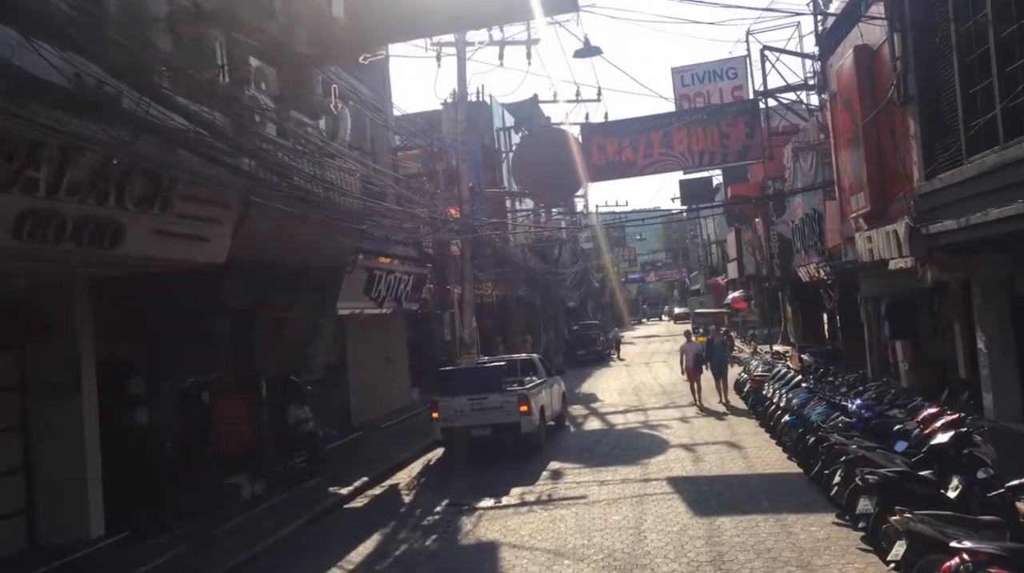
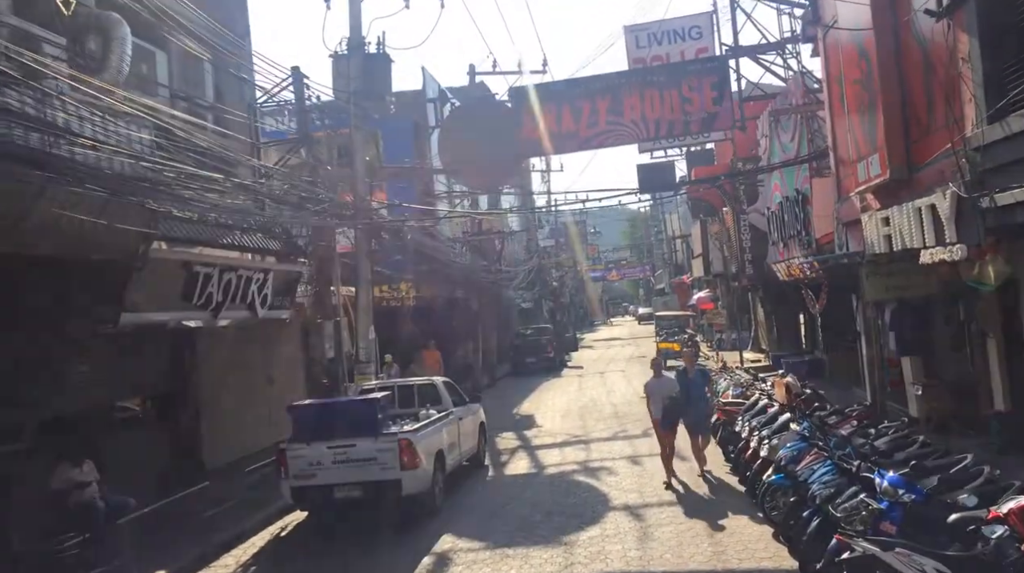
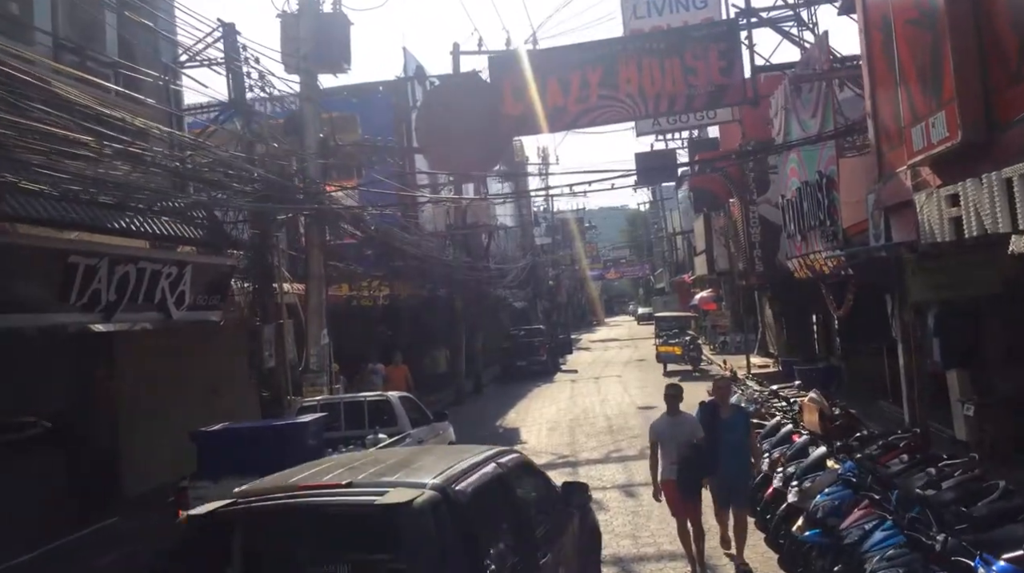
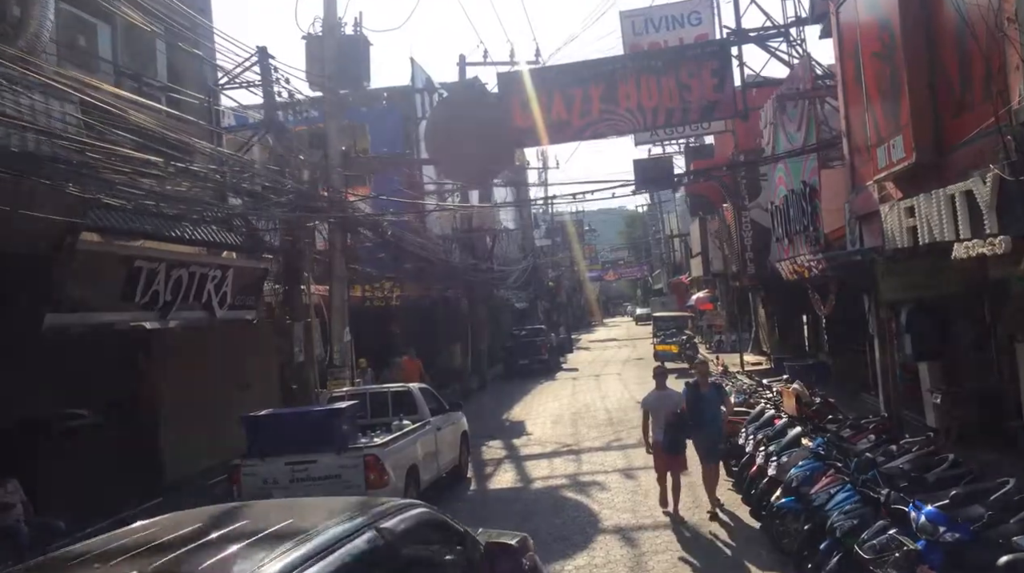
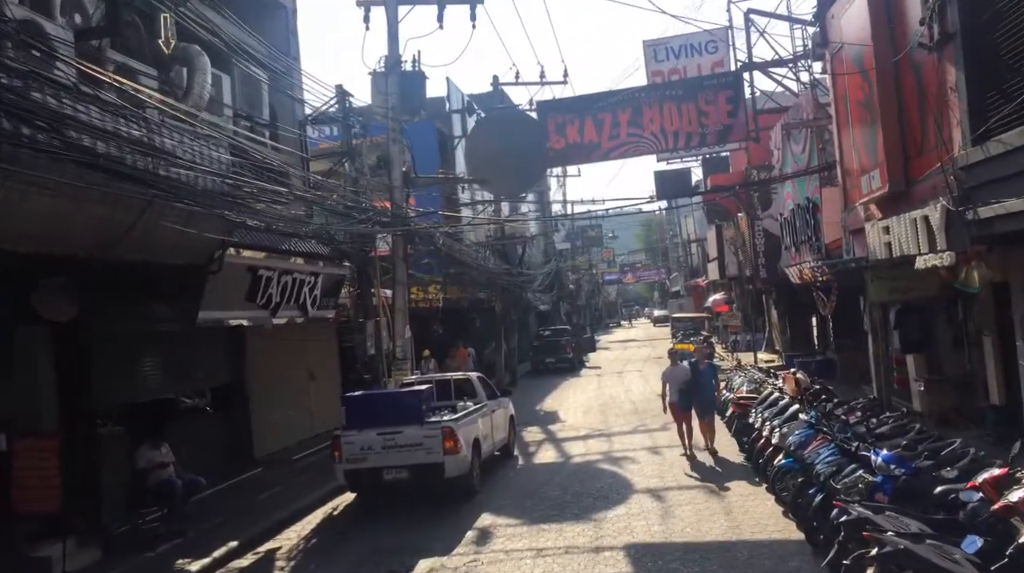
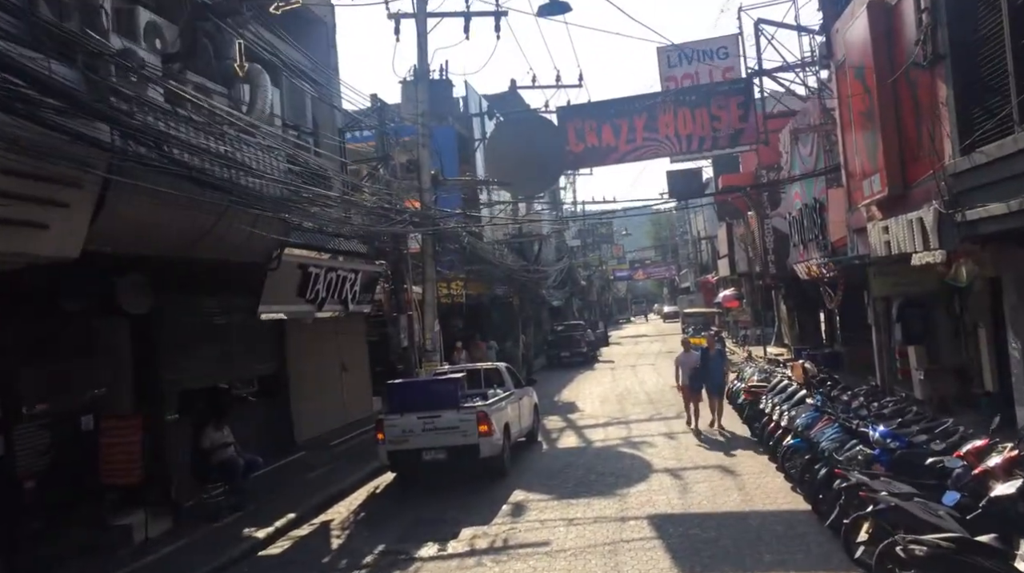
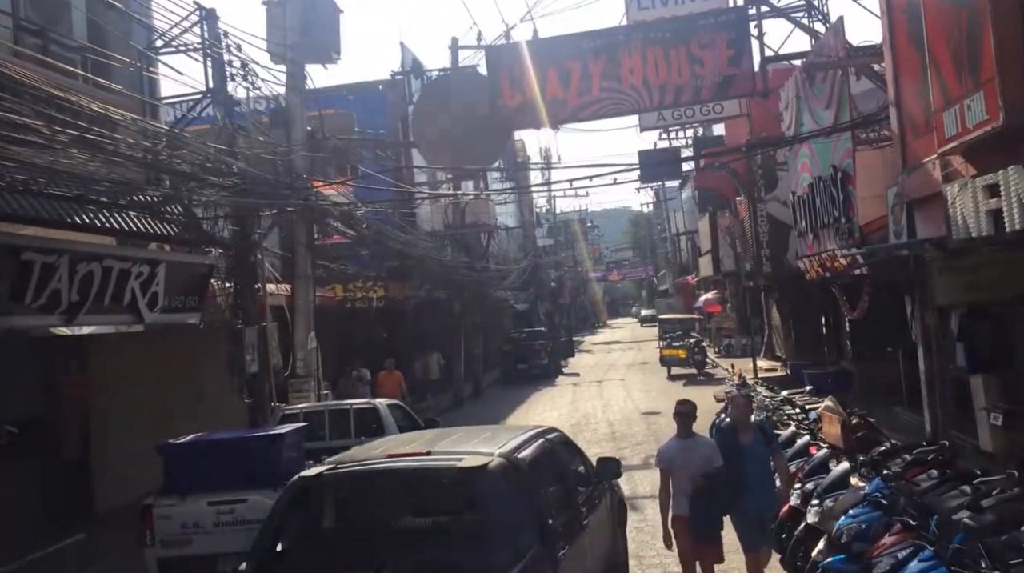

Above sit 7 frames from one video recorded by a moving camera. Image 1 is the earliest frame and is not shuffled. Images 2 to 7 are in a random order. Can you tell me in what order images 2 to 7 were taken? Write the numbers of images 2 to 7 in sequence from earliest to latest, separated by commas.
6, 5, 2, 4, 3, 7
